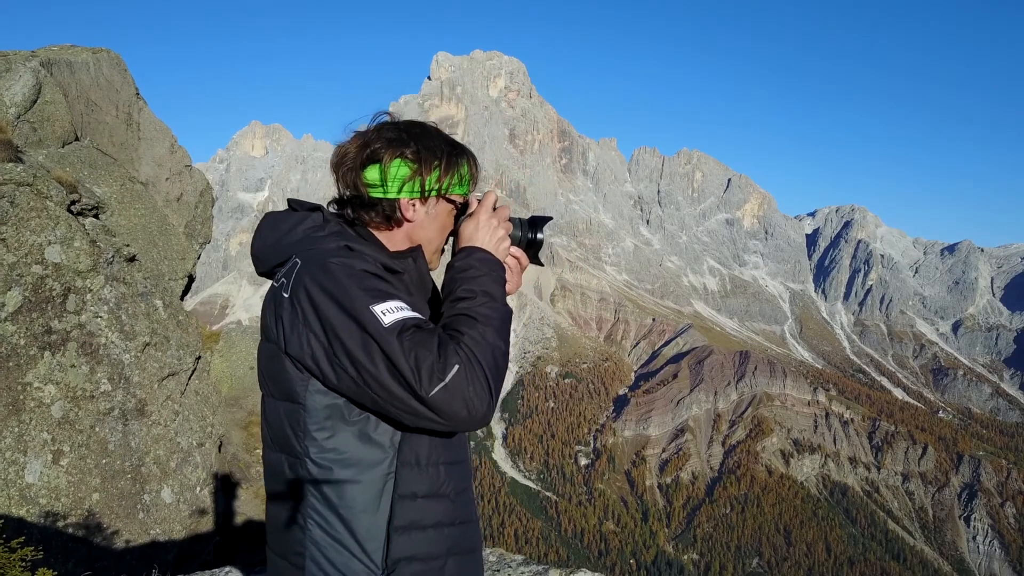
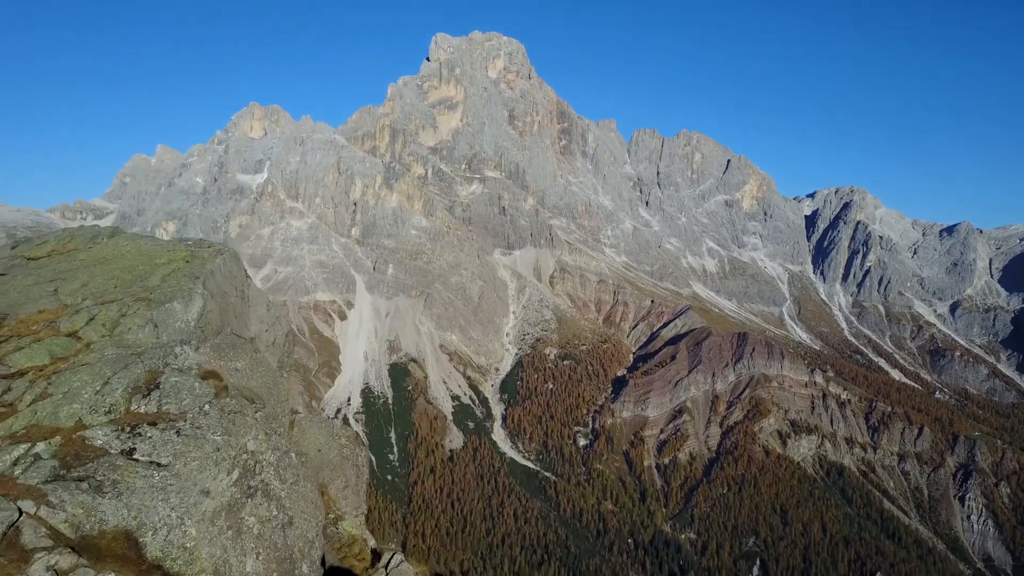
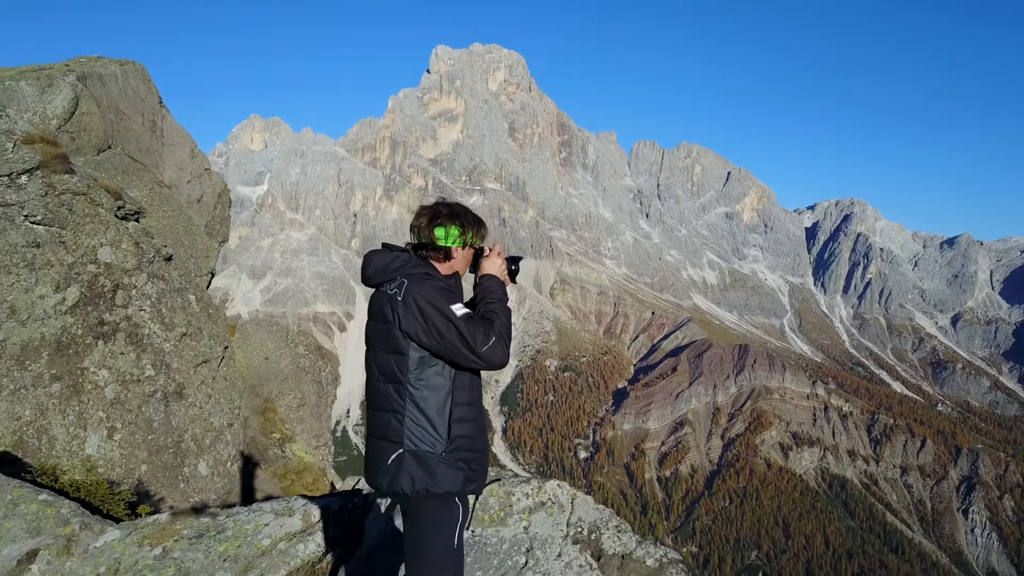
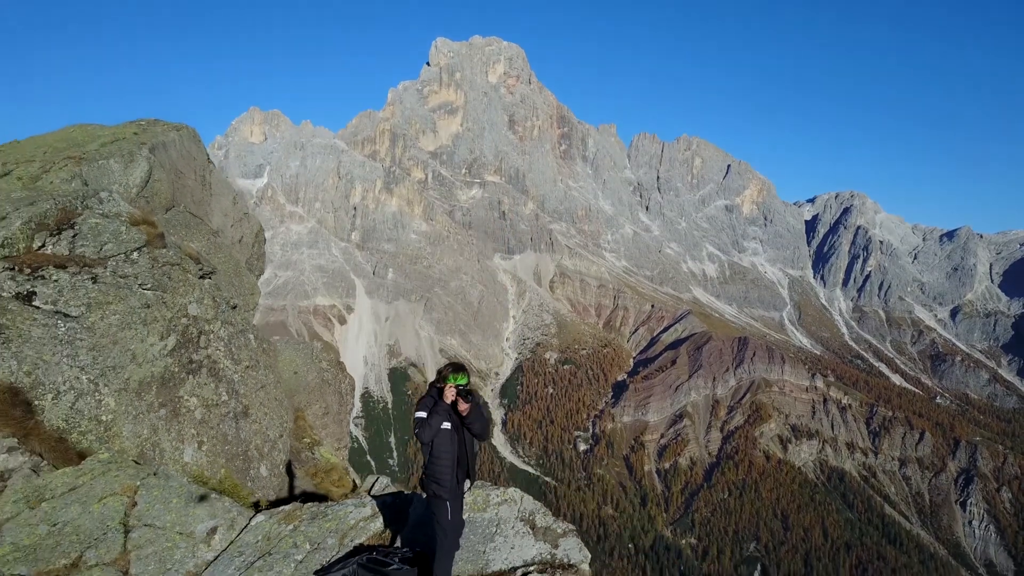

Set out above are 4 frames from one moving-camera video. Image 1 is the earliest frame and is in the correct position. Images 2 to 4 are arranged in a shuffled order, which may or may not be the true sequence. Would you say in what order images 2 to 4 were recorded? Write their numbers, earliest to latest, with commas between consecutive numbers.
3, 4, 2
